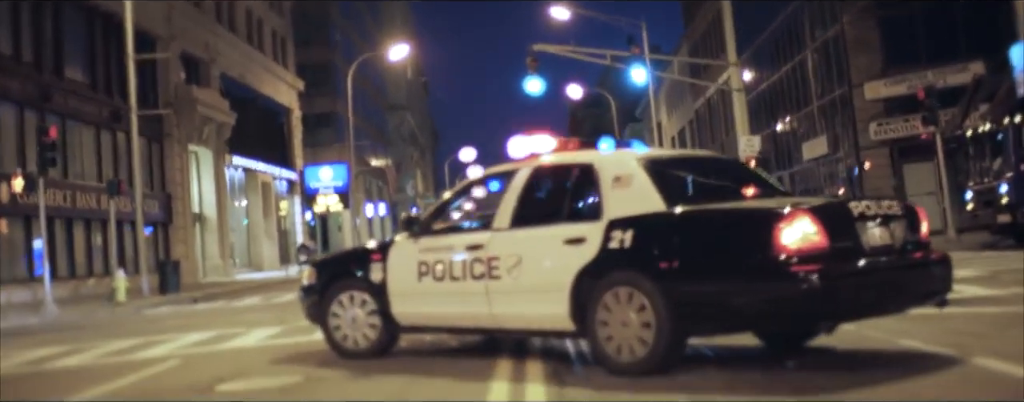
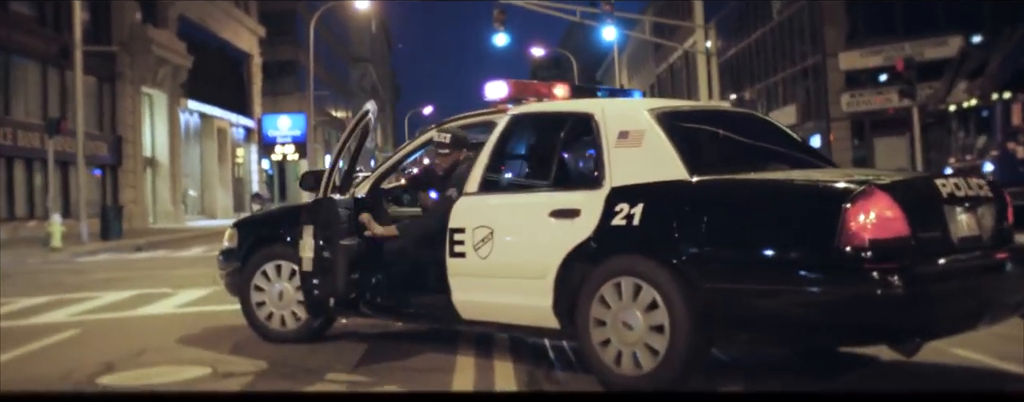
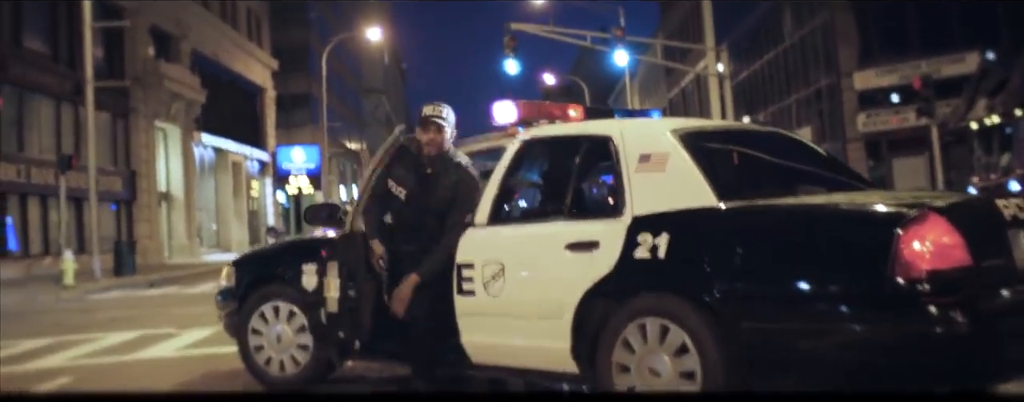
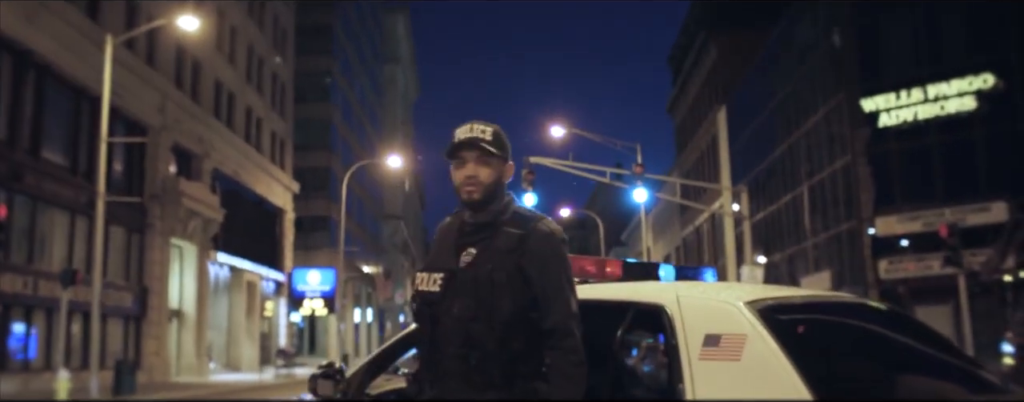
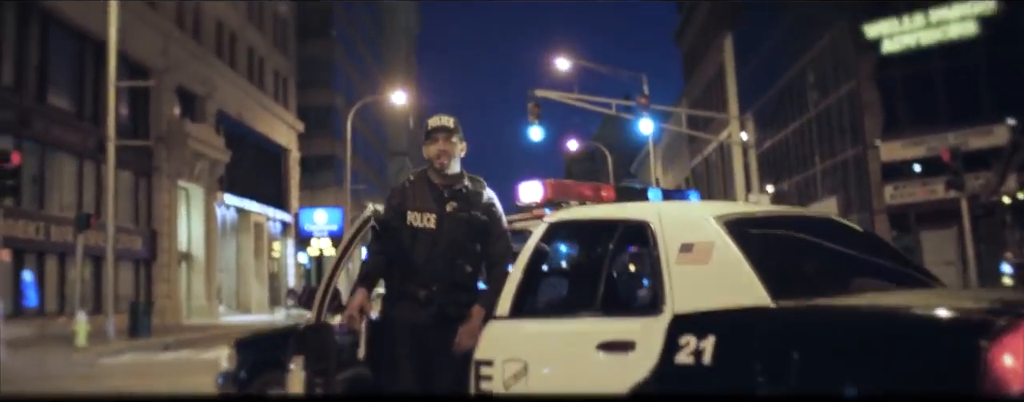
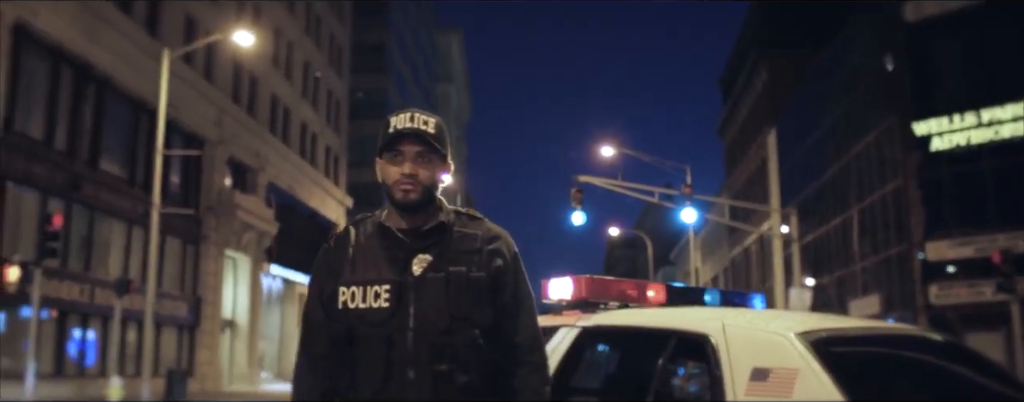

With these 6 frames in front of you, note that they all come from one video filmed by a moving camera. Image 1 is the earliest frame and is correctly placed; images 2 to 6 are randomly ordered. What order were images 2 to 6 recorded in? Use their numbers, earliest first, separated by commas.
2, 3, 5, 4, 6
